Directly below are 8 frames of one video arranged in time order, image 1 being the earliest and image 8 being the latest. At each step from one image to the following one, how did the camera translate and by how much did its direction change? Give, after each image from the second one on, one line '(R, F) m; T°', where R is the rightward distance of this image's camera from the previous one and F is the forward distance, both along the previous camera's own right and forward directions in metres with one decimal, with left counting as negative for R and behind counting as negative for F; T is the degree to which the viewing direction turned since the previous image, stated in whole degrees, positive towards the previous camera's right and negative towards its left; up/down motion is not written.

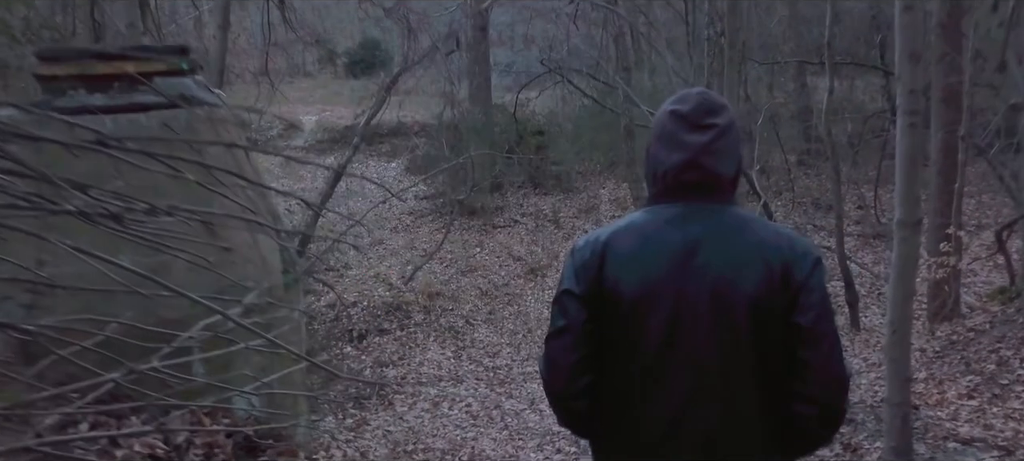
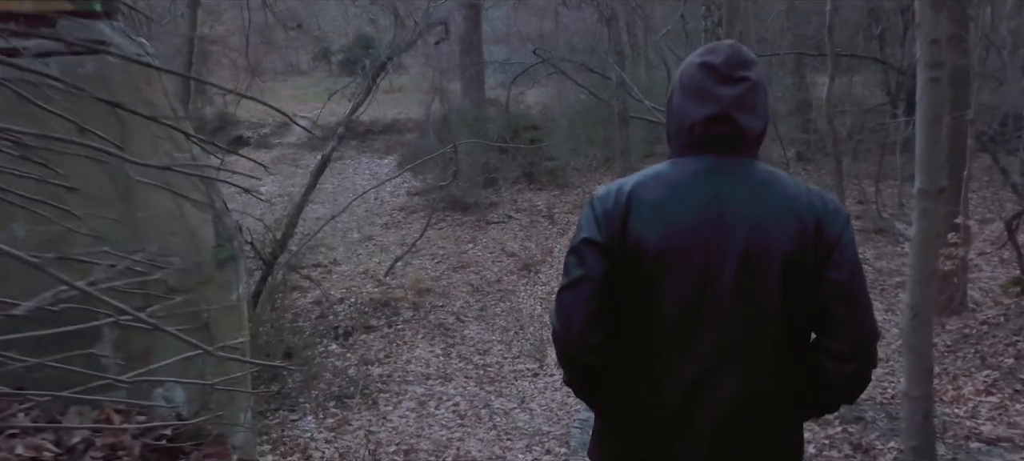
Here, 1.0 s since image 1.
(+0.1, +0.4) m; 0°
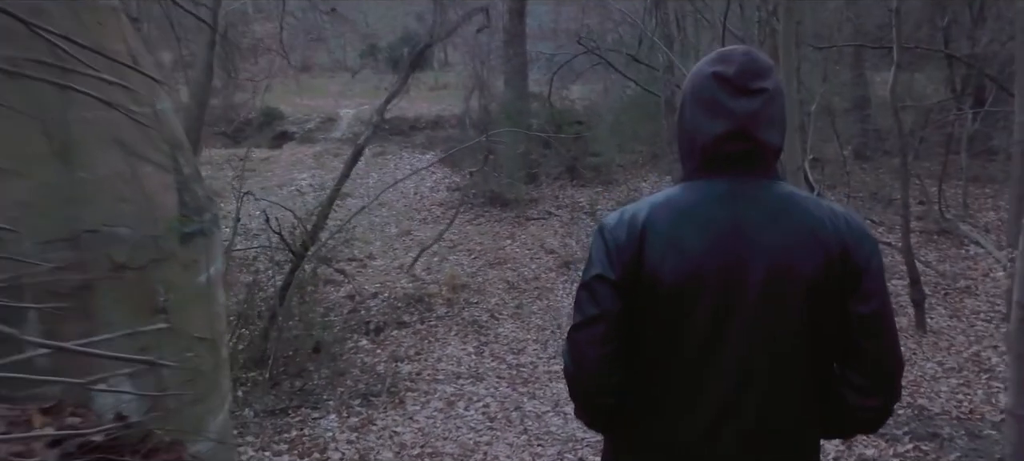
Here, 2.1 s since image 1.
(+0.1, +0.5) m; -3°
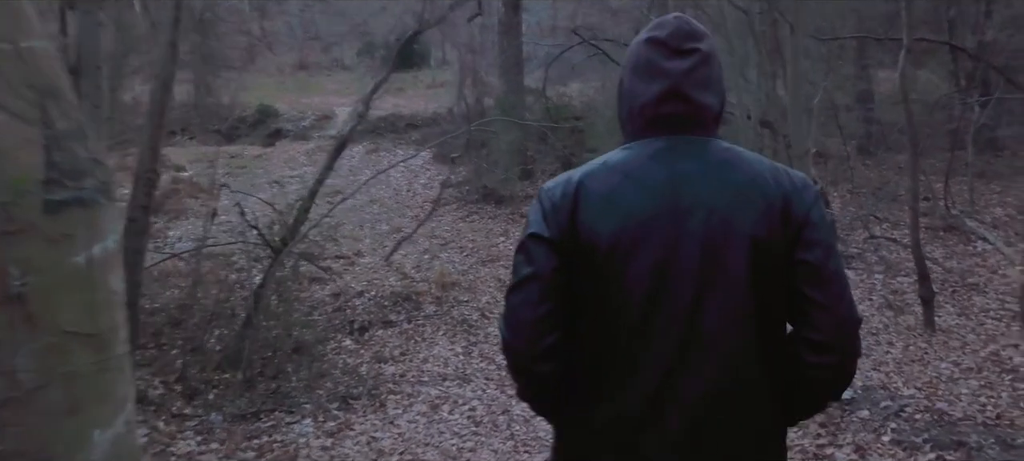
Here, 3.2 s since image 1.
(+0.1, +0.5) m; 0°
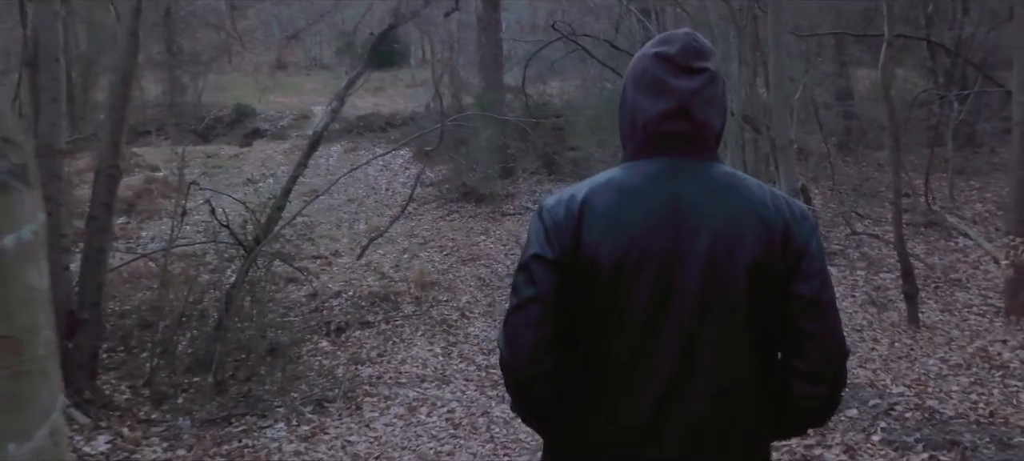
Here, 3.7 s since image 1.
(0.0, +0.2) m; +1°
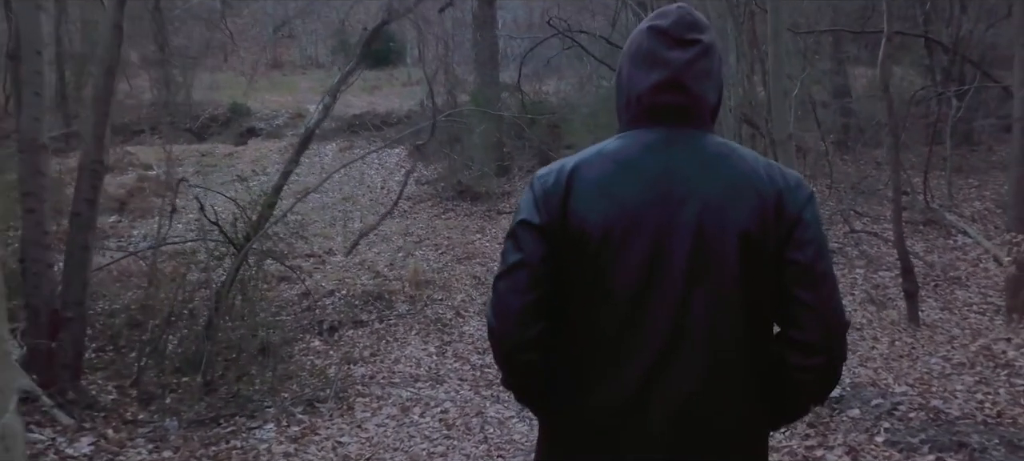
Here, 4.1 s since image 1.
(0.0, +0.1) m; 0°
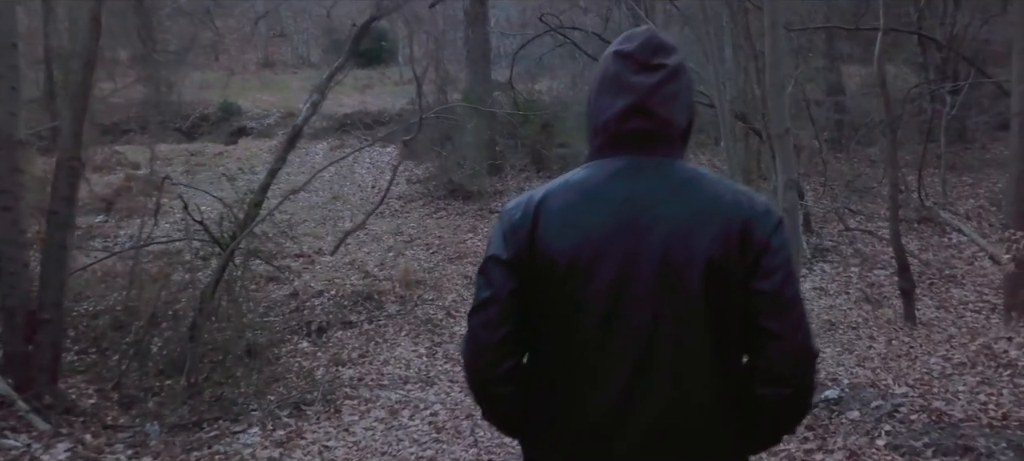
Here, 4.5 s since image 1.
(0.0, +0.2) m; 0°
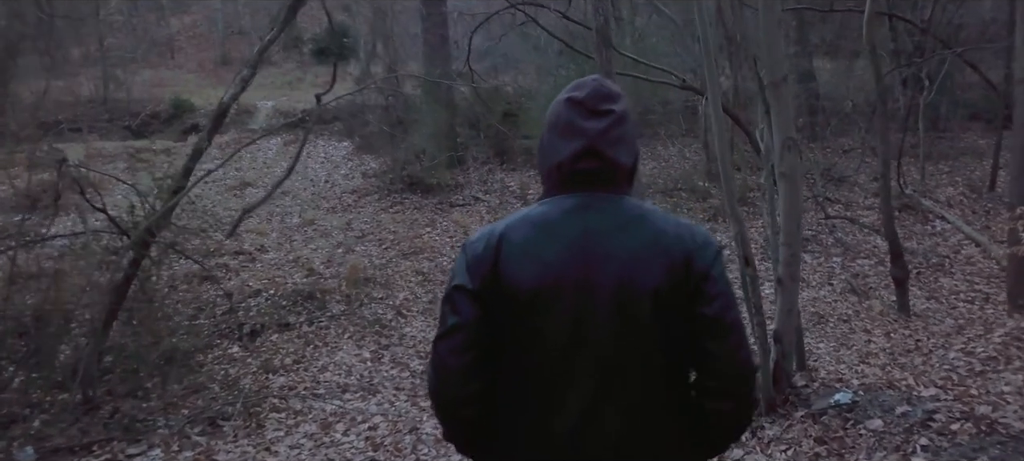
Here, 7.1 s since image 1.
(+0.2, +1.0) m; +2°
